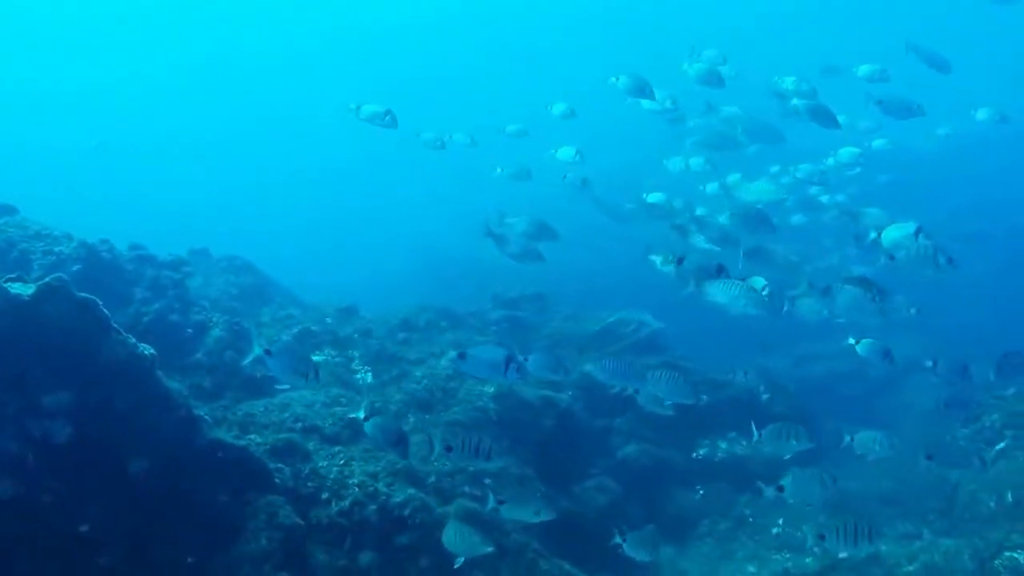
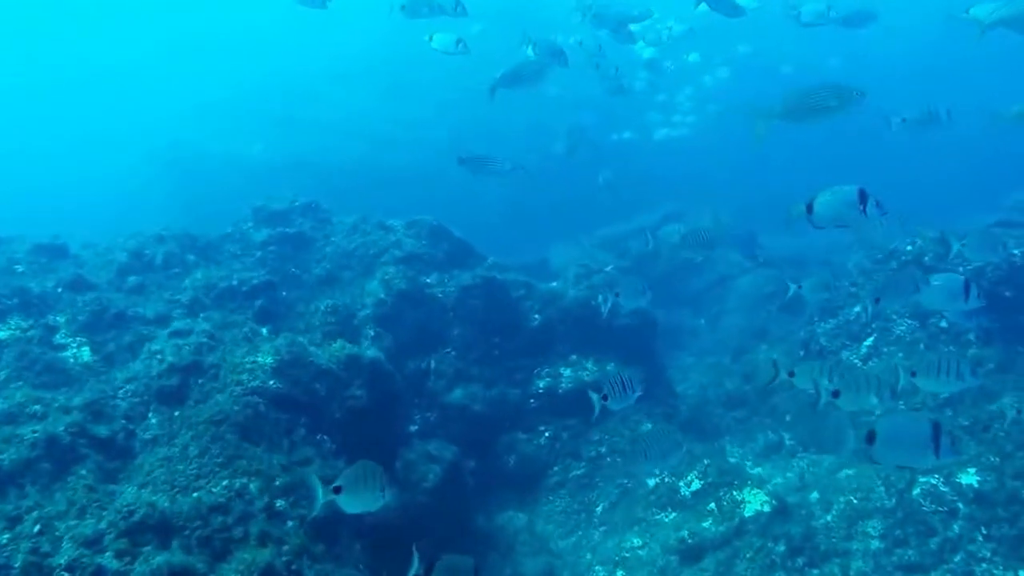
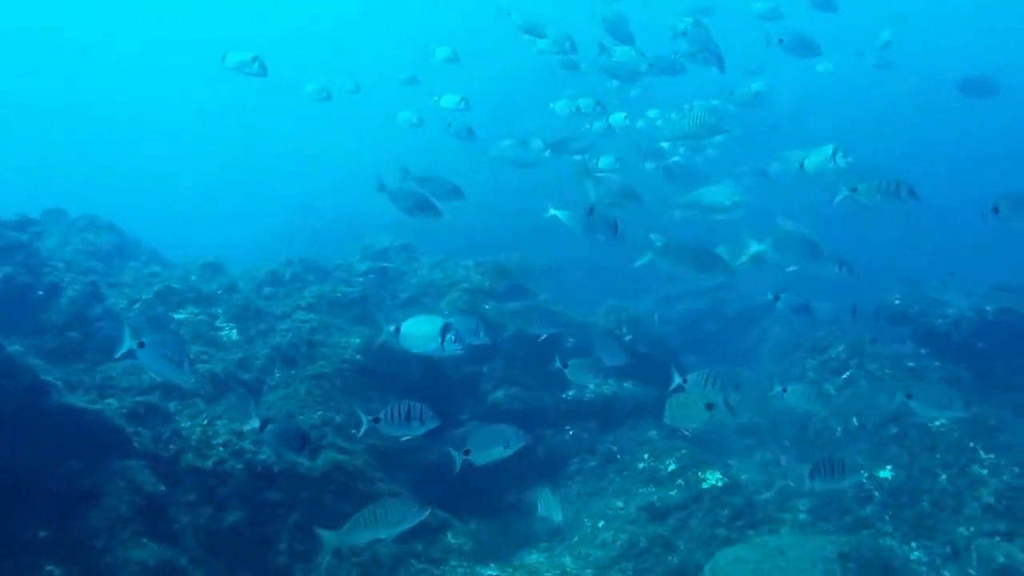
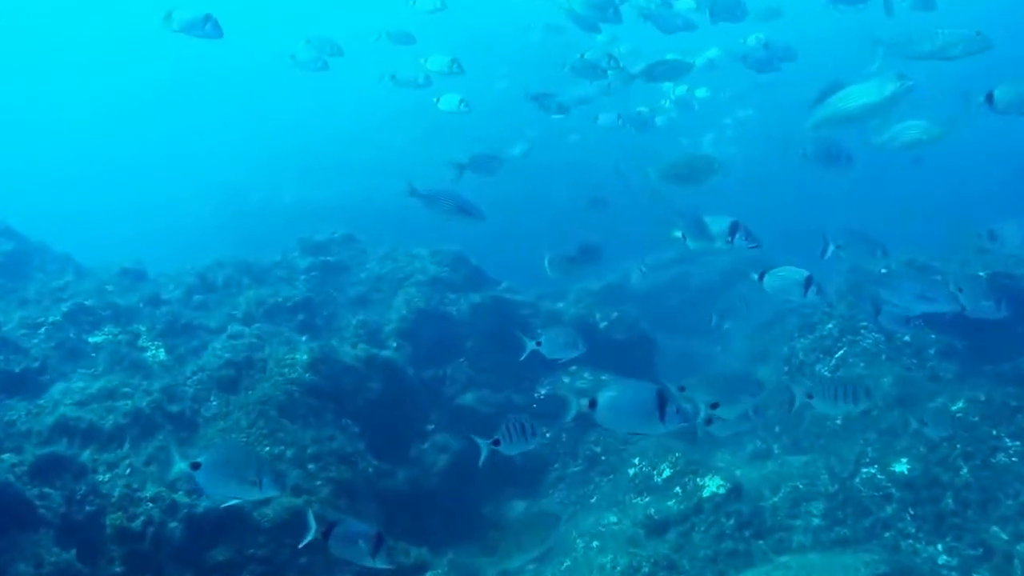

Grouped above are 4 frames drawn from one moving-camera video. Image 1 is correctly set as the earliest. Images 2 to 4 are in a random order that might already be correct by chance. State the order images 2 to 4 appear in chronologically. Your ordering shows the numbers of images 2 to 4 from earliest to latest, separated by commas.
3, 4, 2
